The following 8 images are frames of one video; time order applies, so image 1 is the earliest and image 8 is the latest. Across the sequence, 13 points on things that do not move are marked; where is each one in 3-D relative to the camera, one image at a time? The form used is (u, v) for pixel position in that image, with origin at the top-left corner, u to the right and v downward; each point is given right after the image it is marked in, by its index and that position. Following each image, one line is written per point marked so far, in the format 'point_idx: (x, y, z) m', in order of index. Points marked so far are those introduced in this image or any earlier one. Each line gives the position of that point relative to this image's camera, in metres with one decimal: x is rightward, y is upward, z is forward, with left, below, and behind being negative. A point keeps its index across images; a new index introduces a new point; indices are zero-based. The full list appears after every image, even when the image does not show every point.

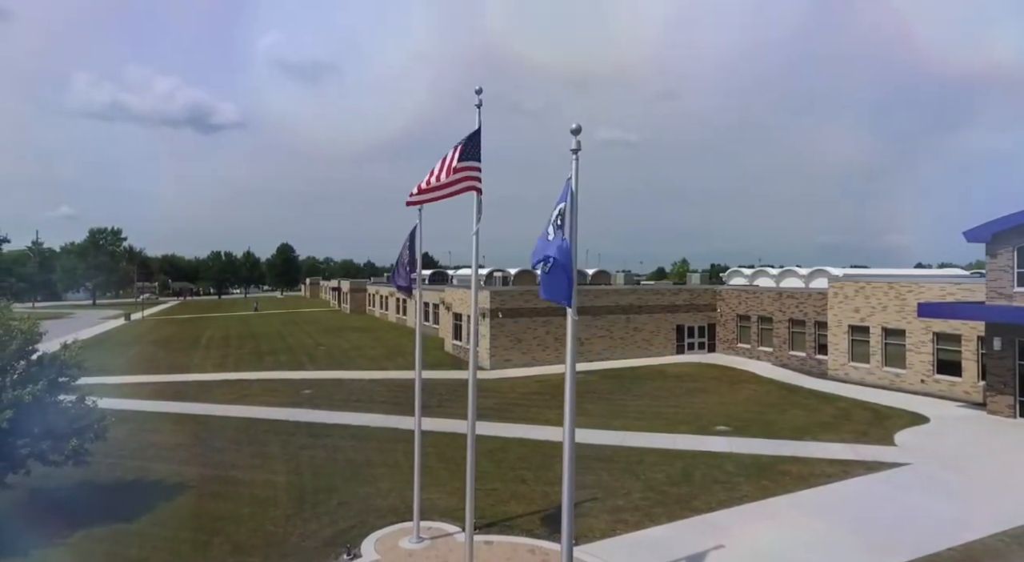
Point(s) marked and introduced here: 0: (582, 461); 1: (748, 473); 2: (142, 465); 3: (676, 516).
0: (+1.6, -4.2, +15.3) m
1: (+5.4, -4.2, +14.8) m
2: (-8.3, -4.1, +14.7) m
3: (+3.2, -4.5, +12.7) m
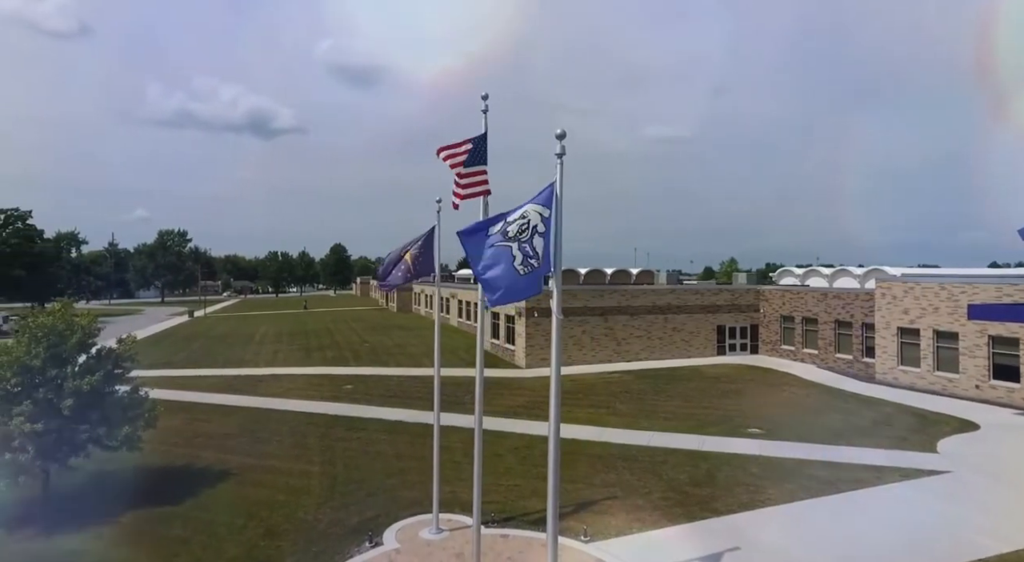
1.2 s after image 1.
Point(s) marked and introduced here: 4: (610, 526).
0: (+2.2, -4.2, +15.5) m
1: (+5.9, -4.3, +14.6) m
2: (-7.7, -4.1, +15.7) m
3: (+3.6, -4.6, +12.7) m
4: (+1.9, -4.7, +12.5) m
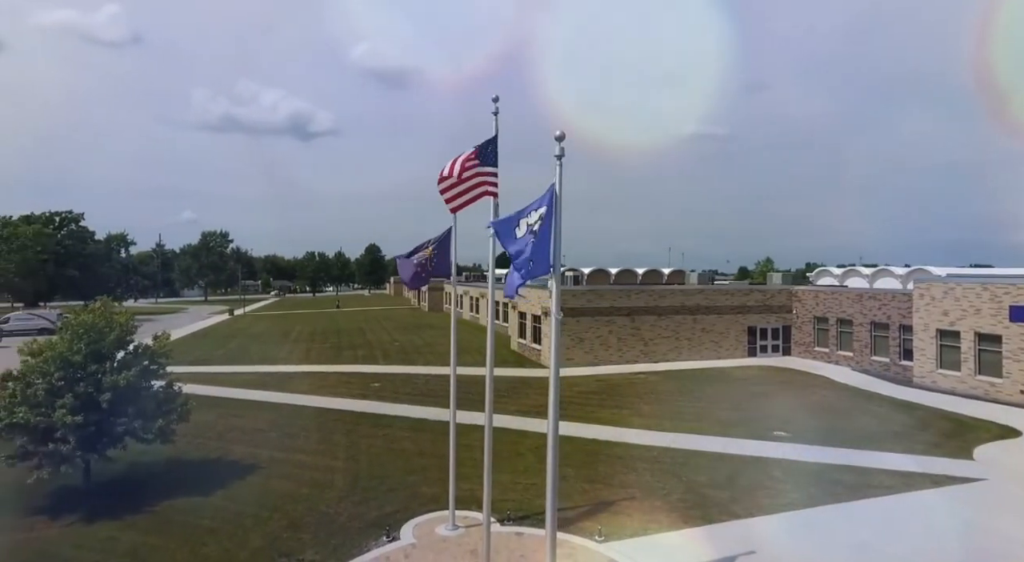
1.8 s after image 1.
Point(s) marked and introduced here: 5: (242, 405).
0: (+2.7, -4.2, +15.4) m
1: (+6.3, -4.3, +14.4) m
2: (-7.2, -4.1, +16.3) m
3: (+3.8, -4.6, +12.6) m
4: (+2.2, -4.7, +12.5) m
5: (-7.9, -3.6, +19.1) m
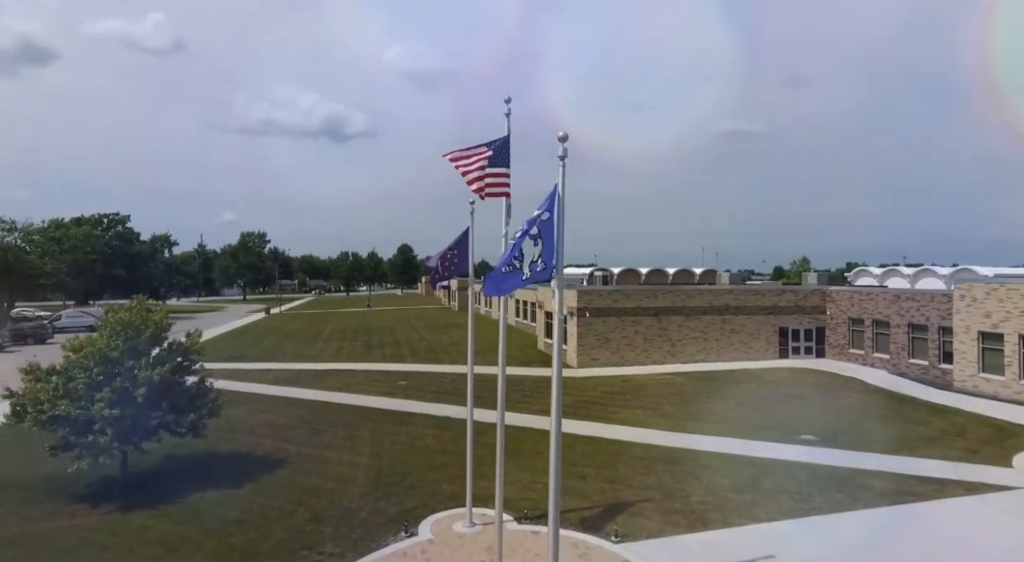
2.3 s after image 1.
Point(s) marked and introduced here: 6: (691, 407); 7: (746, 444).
0: (+3.2, -4.2, +15.4) m
1: (+6.7, -4.3, +14.1) m
2: (-6.7, -4.1, +16.8) m
3: (+4.2, -4.6, +12.5) m
4: (+2.5, -4.7, +12.4) m
5: (-7.2, -3.6, +19.7) m
6: (+5.2, -3.6, +18.9) m
7: (+5.8, -4.0, +16.3) m
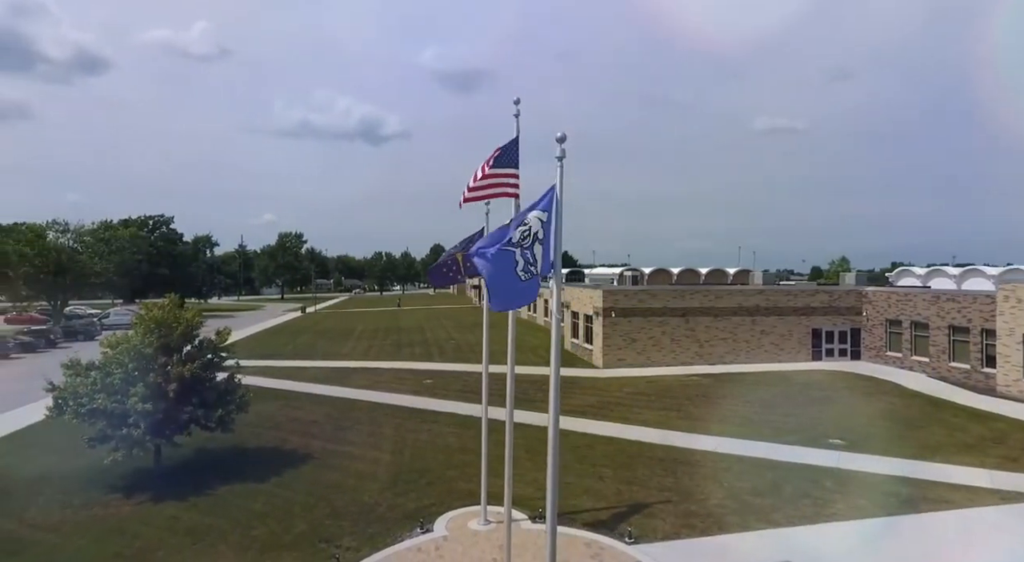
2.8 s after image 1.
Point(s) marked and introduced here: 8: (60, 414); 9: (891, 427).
0: (+3.6, -4.2, +15.2) m
1: (+7.1, -4.3, +13.8) m
2: (-6.1, -4.1, +17.3) m
3: (+4.4, -4.6, +12.3) m
4: (+2.7, -4.7, +12.4) m
5: (-6.5, -3.6, +20.2) m
6: (+5.8, -3.6, +18.7) m
7: (+6.3, -4.0, +16.0) m
8: (-9.8, -2.9, +14.2) m
9: (+9.8, -3.8, +17.0) m
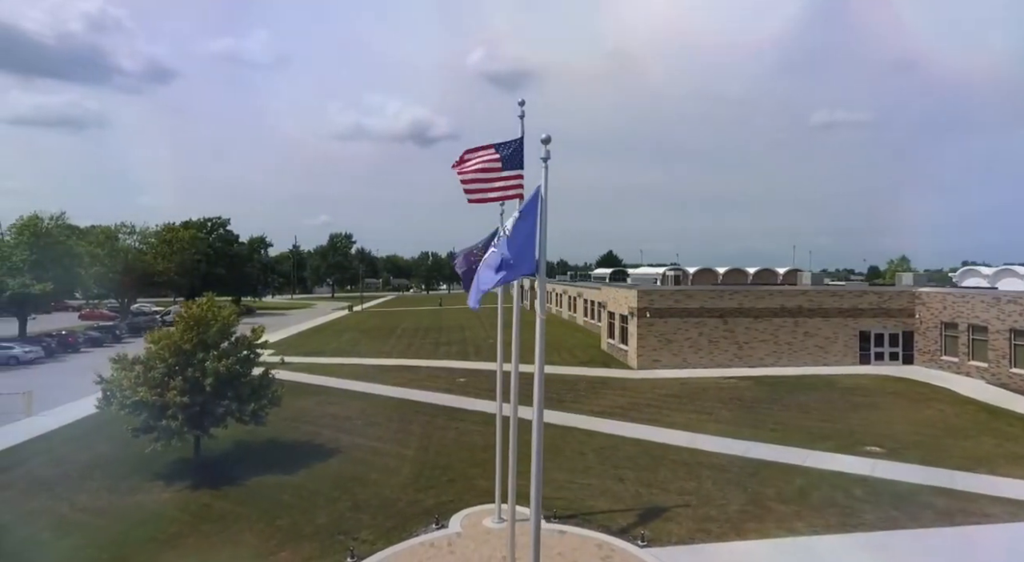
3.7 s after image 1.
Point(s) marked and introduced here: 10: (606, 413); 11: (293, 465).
0: (+4.1, -4.2, +14.9) m
1: (+7.4, -4.3, +13.2) m
2: (-5.4, -4.1, +17.9) m
3: (+4.6, -4.6, +11.9) m
4: (+3.0, -4.7, +12.2) m
5: (-5.5, -3.6, +20.8) m
6: (+6.6, -3.6, +18.1) m
7: (+6.8, -4.0, +15.5) m
8: (-9.4, -2.9, +15.2) m
9: (+10.4, -3.8, +16.2) m
10: (+2.7, -3.7, +18.5) m
11: (-5.3, -4.4, +15.8) m
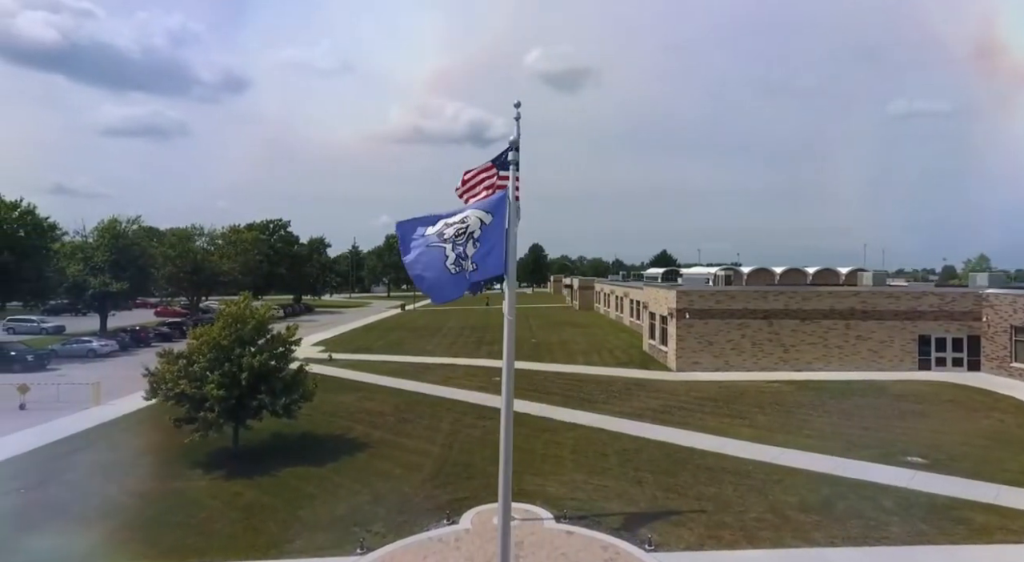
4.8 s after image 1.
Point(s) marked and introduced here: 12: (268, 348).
0: (+4.5, -4.2, +14.5) m
1: (+7.6, -4.3, +12.3) m
2: (-4.6, -4.0, +18.4) m
3: (+4.7, -4.6, +11.5) m
4: (+3.0, -4.7, +11.9) m
5: (-4.4, -3.5, +21.3) m
6: (+7.3, -3.6, +17.4) m
7: (+7.3, -4.0, +14.7) m
8: (-8.9, -2.8, +16.2) m
9: (+10.9, -3.9, +15.0) m
10: (+3.5, -3.7, +18.1) m
11: (-4.7, -4.4, +16.4) m
12: (-6.2, -1.7, +16.8) m
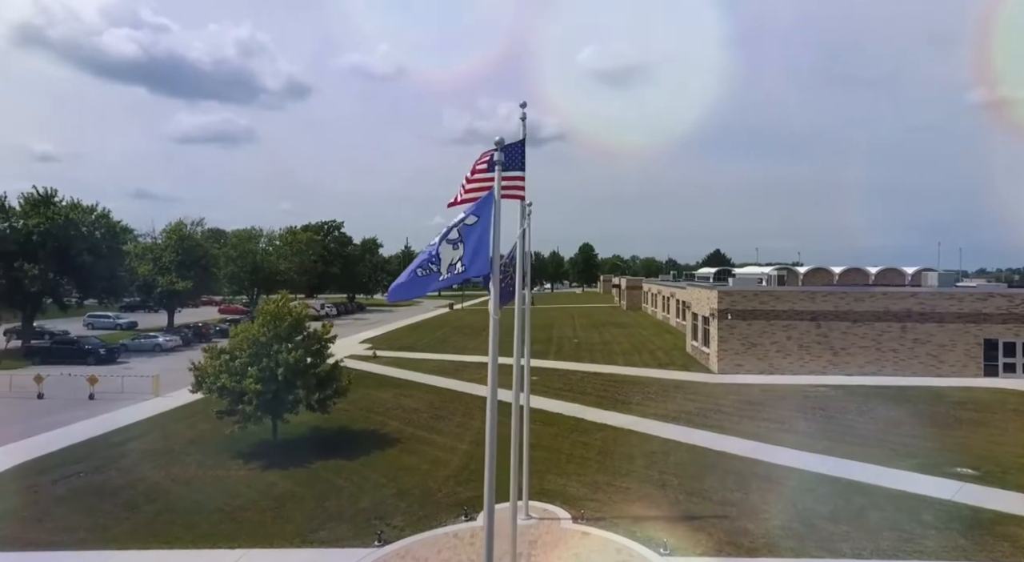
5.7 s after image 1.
0: (+4.9, -4.2, +14.0) m
1: (+7.8, -4.3, +11.5) m
2: (-3.7, -4.0, +18.8) m
3: (+4.9, -4.6, +10.9) m
4: (+3.3, -4.6, +11.5) m
5: (-3.2, -3.5, +21.7) m
6: (+8.1, -3.6, +16.6) m
7: (+7.7, -4.0, +13.9) m
8: (-8.2, -2.8, +17.0) m
9: (+11.4, -3.8, +13.9) m
10: (+4.3, -3.7, +17.7) m
11: (-4.0, -4.4, +16.8) m
12: (-5.5, -1.7, +17.3) m
